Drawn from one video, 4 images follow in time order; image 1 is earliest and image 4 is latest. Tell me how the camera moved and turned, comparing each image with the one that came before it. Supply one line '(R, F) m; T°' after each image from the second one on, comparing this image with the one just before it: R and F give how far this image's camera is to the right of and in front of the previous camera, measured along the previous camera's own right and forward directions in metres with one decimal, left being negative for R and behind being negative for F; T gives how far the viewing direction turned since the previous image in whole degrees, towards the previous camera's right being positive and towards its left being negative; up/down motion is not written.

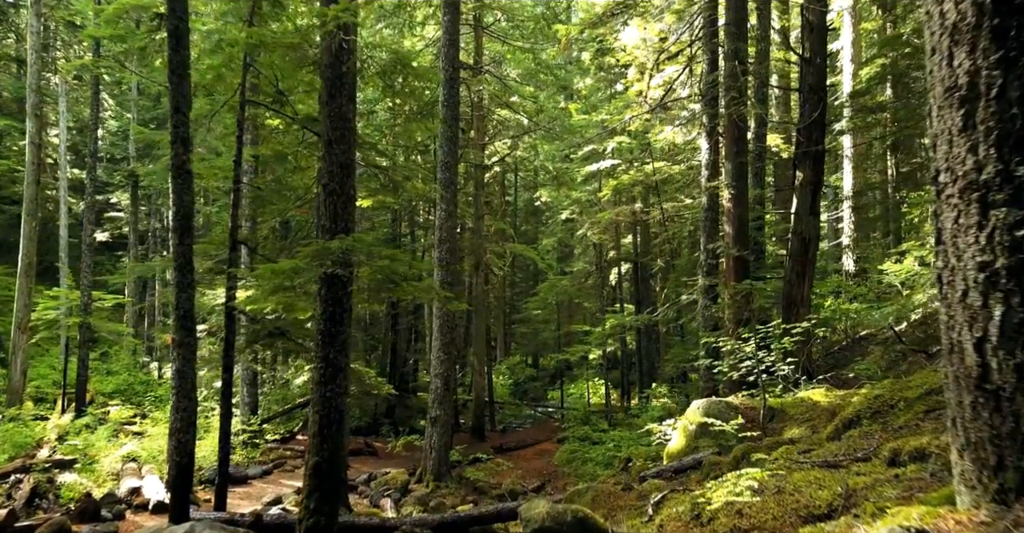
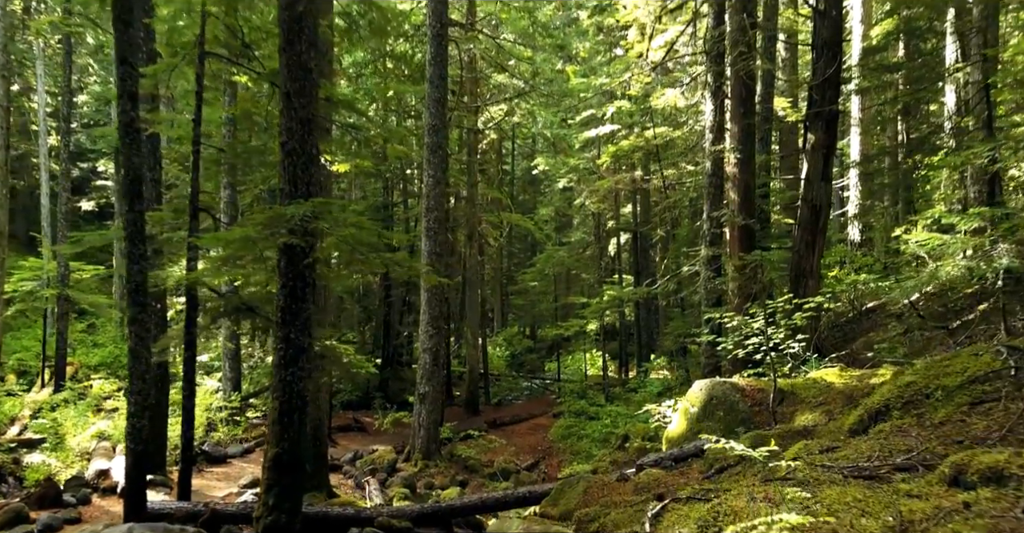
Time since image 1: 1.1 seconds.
(+0.2, +0.9) m; 0°
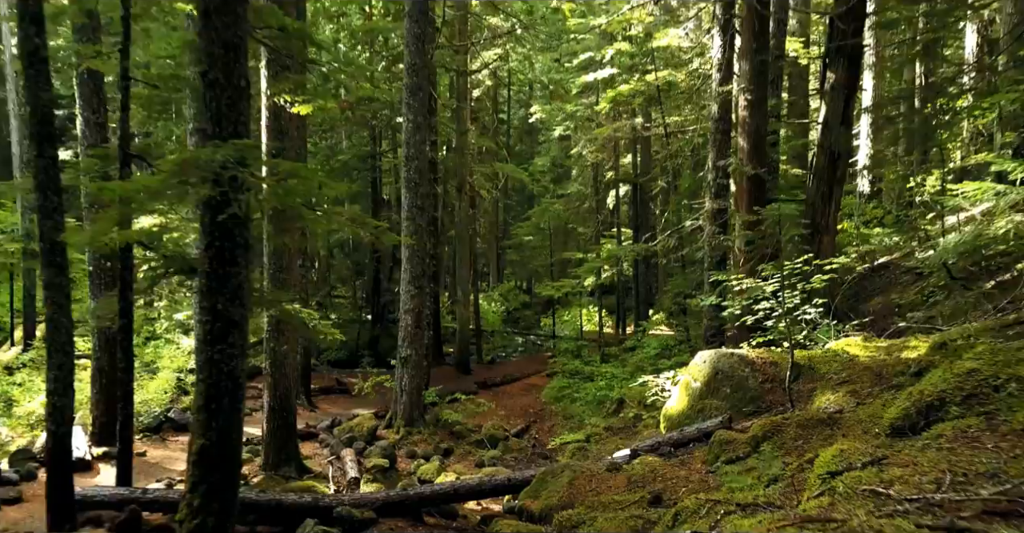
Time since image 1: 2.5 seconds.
(+0.2, +1.2) m; 0°
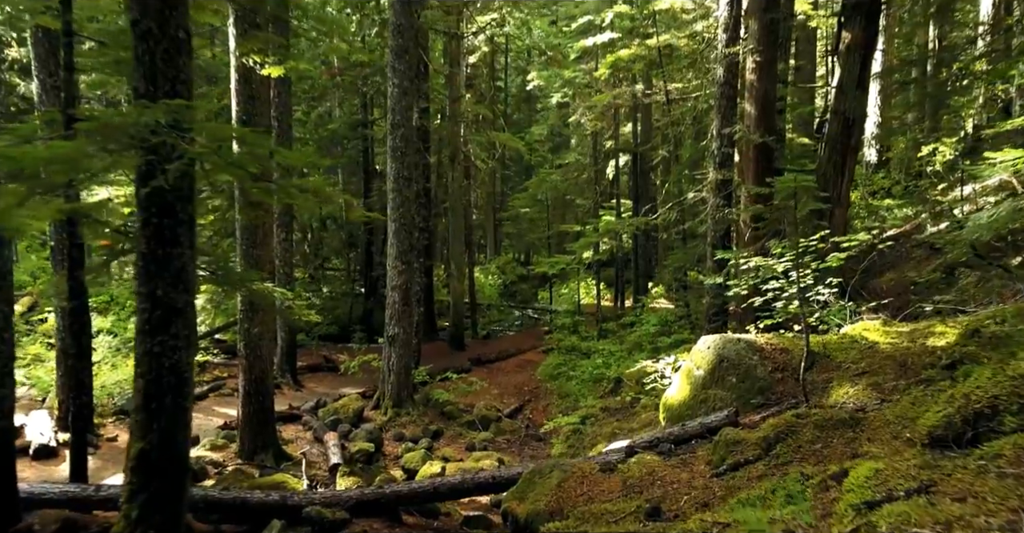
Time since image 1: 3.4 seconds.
(+0.1, +0.8) m; 0°
